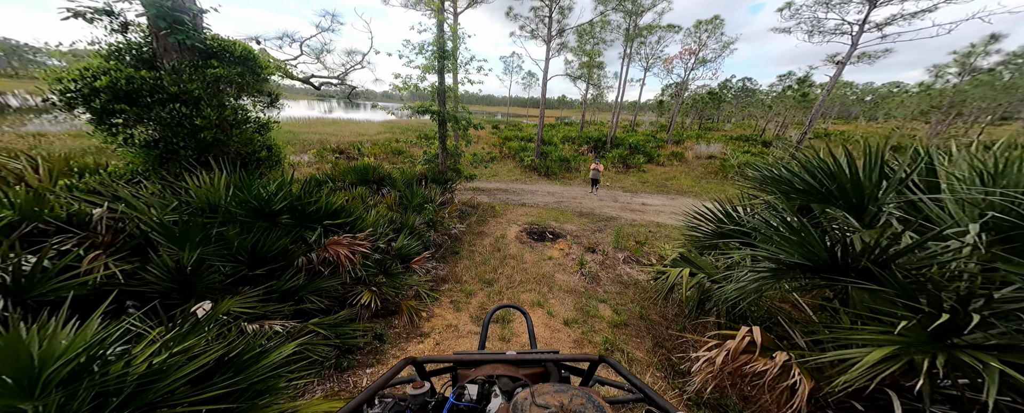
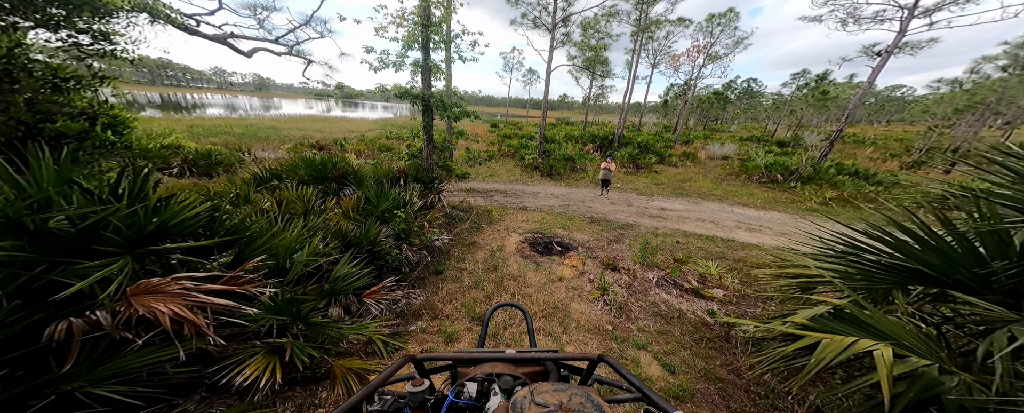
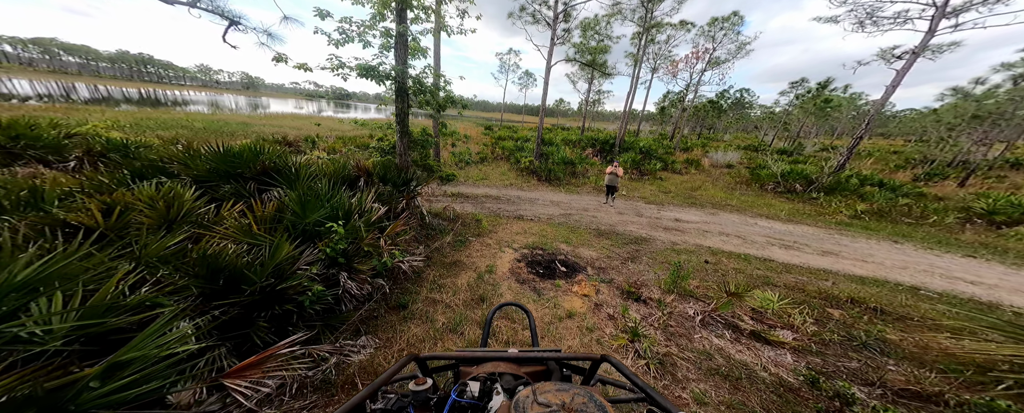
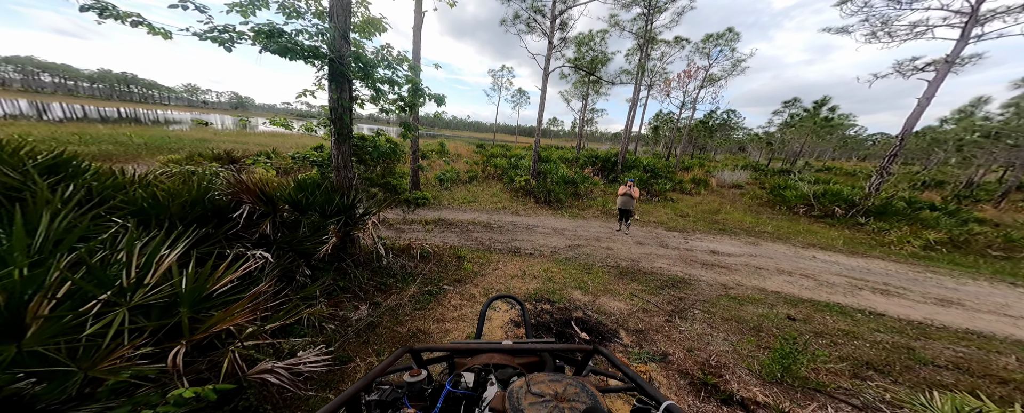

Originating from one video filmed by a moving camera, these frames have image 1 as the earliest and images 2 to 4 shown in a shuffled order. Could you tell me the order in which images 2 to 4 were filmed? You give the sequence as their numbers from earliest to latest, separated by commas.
2, 3, 4
